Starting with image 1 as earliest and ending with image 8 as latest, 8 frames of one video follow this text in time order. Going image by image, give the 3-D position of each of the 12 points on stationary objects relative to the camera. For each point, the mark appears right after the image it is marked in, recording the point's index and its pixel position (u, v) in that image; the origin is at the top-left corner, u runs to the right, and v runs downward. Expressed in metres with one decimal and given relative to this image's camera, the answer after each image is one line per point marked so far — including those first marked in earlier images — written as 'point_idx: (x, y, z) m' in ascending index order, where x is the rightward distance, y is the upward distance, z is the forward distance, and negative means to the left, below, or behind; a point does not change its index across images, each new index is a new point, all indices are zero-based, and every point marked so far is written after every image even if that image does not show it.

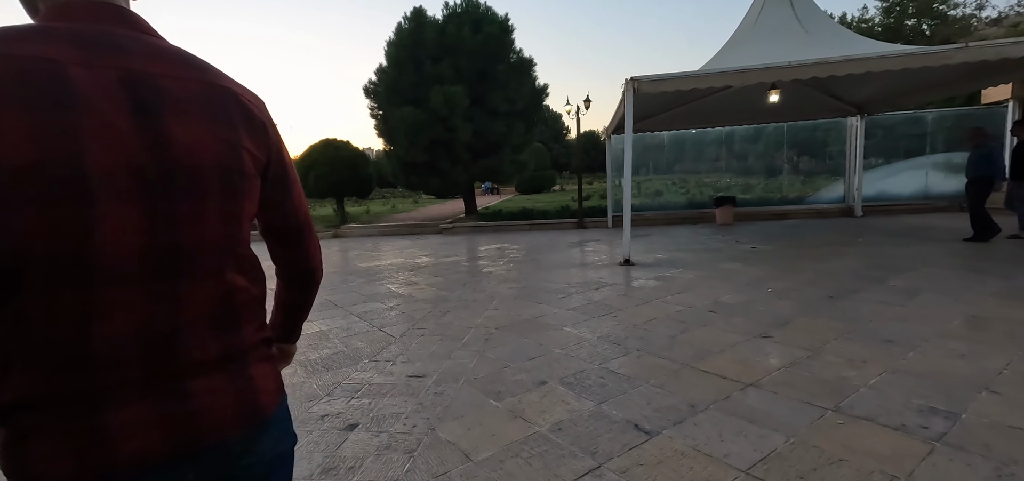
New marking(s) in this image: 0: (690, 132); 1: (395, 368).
0: (+4.5, +2.8, +12.0) m
1: (-0.8, -0.9, +3.2) m
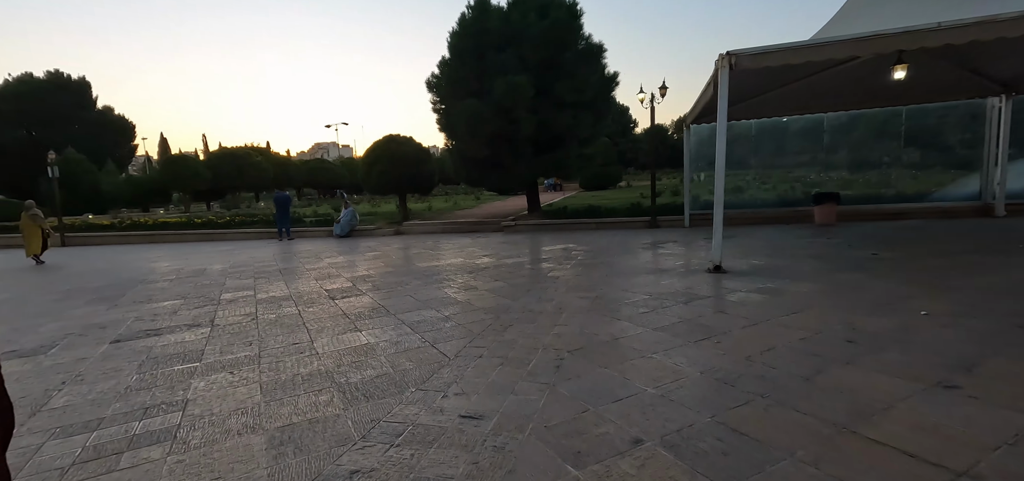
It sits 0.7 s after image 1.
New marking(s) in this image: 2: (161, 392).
0: (+6.1, +2.7, +10.6) m
1: (-0.4, -0.9, +2.6) m
2: (-2.3, -1.0, +3.0) m
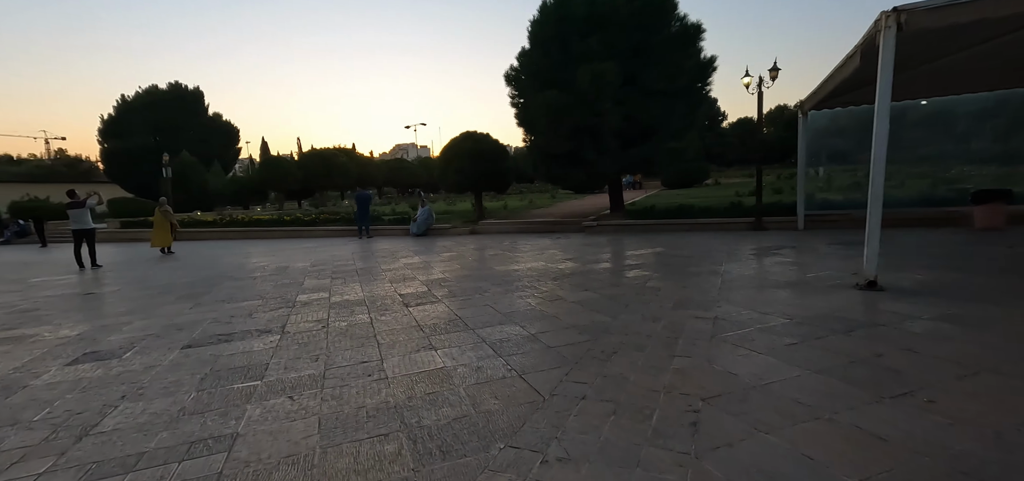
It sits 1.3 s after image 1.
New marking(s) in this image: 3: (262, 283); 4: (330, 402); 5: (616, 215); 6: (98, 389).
0: (+7.8, +2.6, +8.9) m
1: (+0.1, -0.9, +1.9) m
2: (-1.7, -1.0, +2.6) m
3: (-4.0, -0.7, +7.4) m
4: (-1.1, -0.9, +2.8) m
5: (+2.8, +0.7, +12.5) m
6: (-2.9, -1.0, +3.2) m
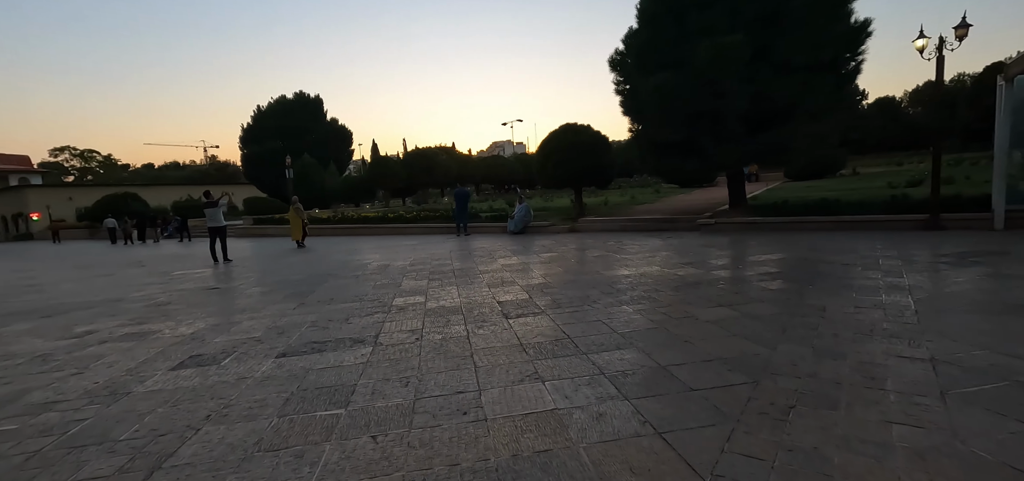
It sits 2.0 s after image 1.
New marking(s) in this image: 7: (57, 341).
0: (+9.5, +2.5, +6.4) m
1: (+0.6, -1.0, +1.1) m
2: (-1.1, -1.0, +2.2) m
3: (-2.4, -0.7, +7.4) m
4: (-0.4, -1.0, +2.2) m
5: (+5.2, +0.7, +11.0) m
6: (-2.1, -1.1, +3.1) m
7: (-4.9, -1.1, +5.1) m
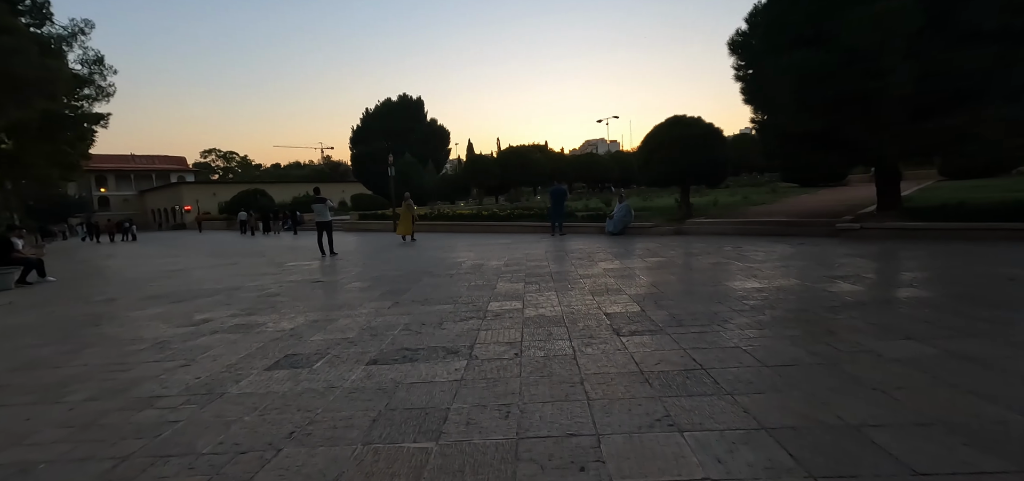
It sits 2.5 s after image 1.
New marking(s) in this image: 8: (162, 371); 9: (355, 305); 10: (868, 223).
0: (+10.7, +2.2, +3.9) m
1: (+0.8, -1.1, +0.4) m
2: (-0.6, -1.1, +1.8) m
3: (-0.8, -0.6, +7.1) m
4: (0.0, -1.0, +1.7) m
5: (+7.3, +0.5, +9.2) m
6: (-1.4, -1.0, +2.8) m
7: (-3.8, -1.0, +5.4) m
8: (-2.9, -1.1, +3.8) m
9: (-2.0, -0.8, +5.9) m
10: (+6.8, +0.3, +8.9) m
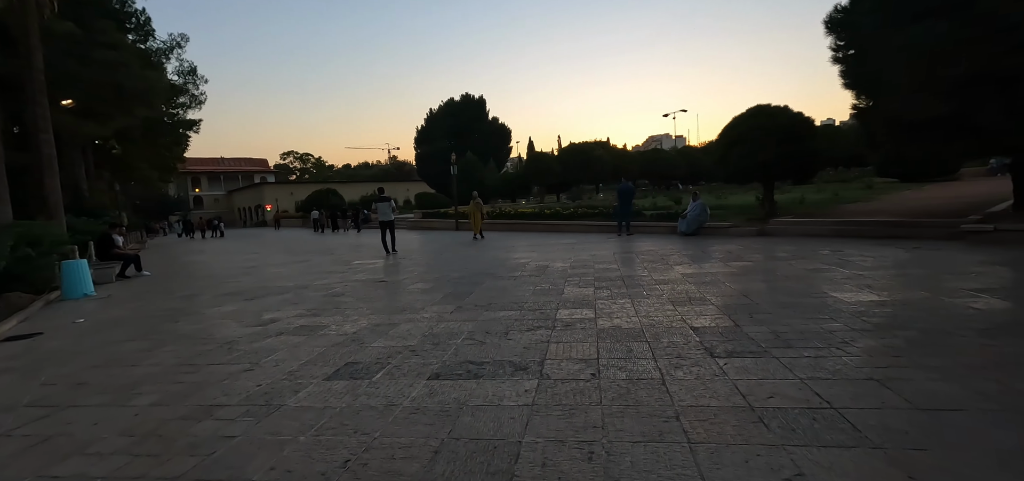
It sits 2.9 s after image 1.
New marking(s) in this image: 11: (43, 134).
0: (+11.2, +2.1, +2.1) m
1: (+0.9, -1.1, -0.1) m
2: (-0.3, -1.1, +1.5) m
3: (+0.1, -0.7, +6.8) m
4: (+0.3, -1.1, +1.3) m
5: (+8.5, +0.4, +7.8) m
6: (-1.0, -1.1, +2.6) m
7: (-3.1, -1.0, +5.4) m
8: (-2.3, -1.1, +3.8) m
9: (-1.1, -0.8, +5.7) m
10: (+7.9, +0.3, +7.6) m
11: (-15.5, +3.5, +15.5) m
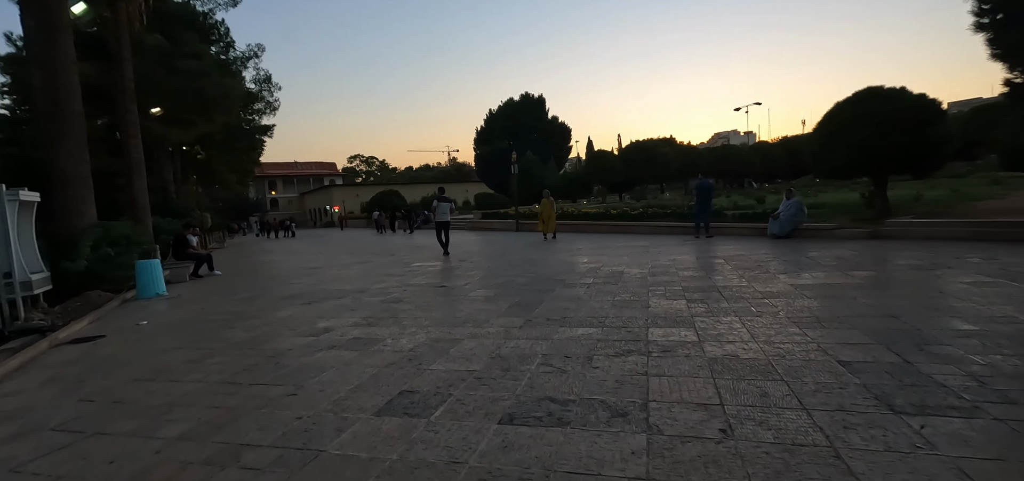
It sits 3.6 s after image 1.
0: (+11.5, +2.0, 0.0) m
1: (+1.0, -1.1, -1.0) m
2: (0.0, -1.1, +0.7) m
3: (+1.1, -0.7, +5.9) m
4: (+0.6, -1.1, +0.5) m
5: (+9.5, +0.3, +6.0) m
6: (-0.6, -1.1, +1.9) m
7: (-2.3, -1.0, +5.0) m
8: (-1.7, -1.1, +3.3) m
9: (-0.3, -0.9, +5.0) m
10: (+8.9, +0.2, +5.8) m
11: (-13.4, +3.5, +16.6) m
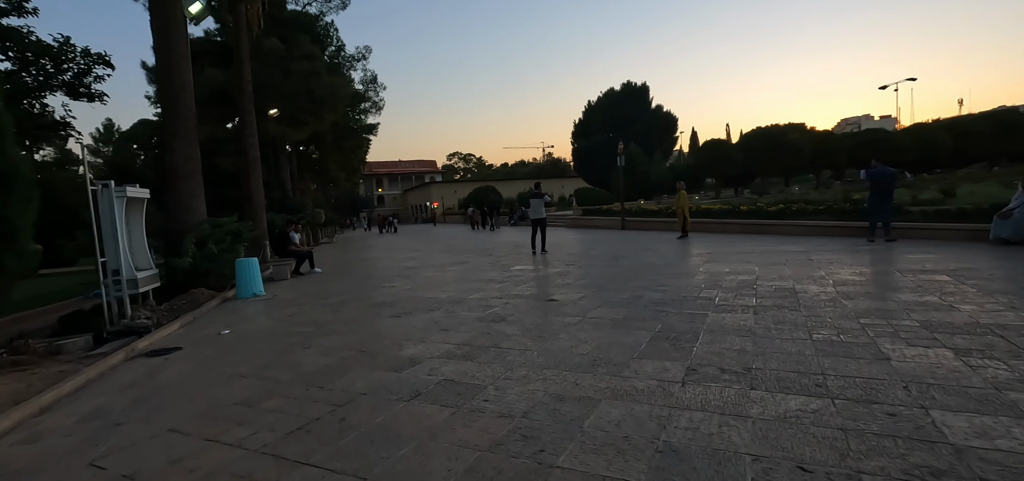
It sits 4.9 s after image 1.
0: (+11.4, +1.8, -3.8) m
1: (+1.0, -1.3, -2.6) m
2: (+0.3, -1.2, -0.8) m
3: (+2.3, -0.8, +4.1) m
4: (+0.8, -1.2, -1.1) m
5: (+10.7, +0.2, +2.5) m
6: (0.0, -1.2, +0.5) m
7: (-1.1, -1.1, +3.8) m
8: (-0.9, -1.2, +2.1) m
9: (+0.8, -0.9, +3.5) m
10: (+10.0, 0.0, +2.5) m
11: (-9.7, +3.7, +17.3) m
